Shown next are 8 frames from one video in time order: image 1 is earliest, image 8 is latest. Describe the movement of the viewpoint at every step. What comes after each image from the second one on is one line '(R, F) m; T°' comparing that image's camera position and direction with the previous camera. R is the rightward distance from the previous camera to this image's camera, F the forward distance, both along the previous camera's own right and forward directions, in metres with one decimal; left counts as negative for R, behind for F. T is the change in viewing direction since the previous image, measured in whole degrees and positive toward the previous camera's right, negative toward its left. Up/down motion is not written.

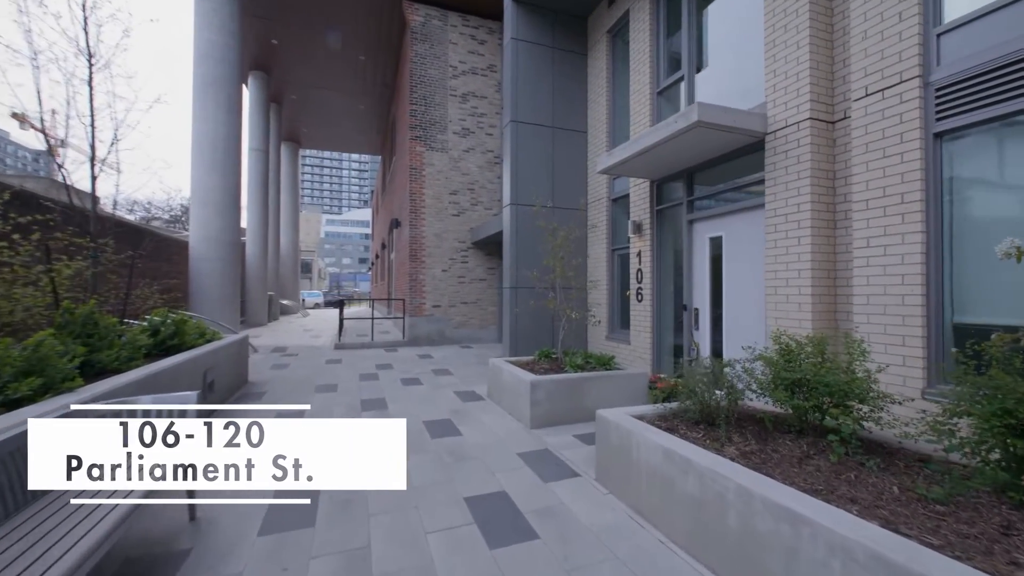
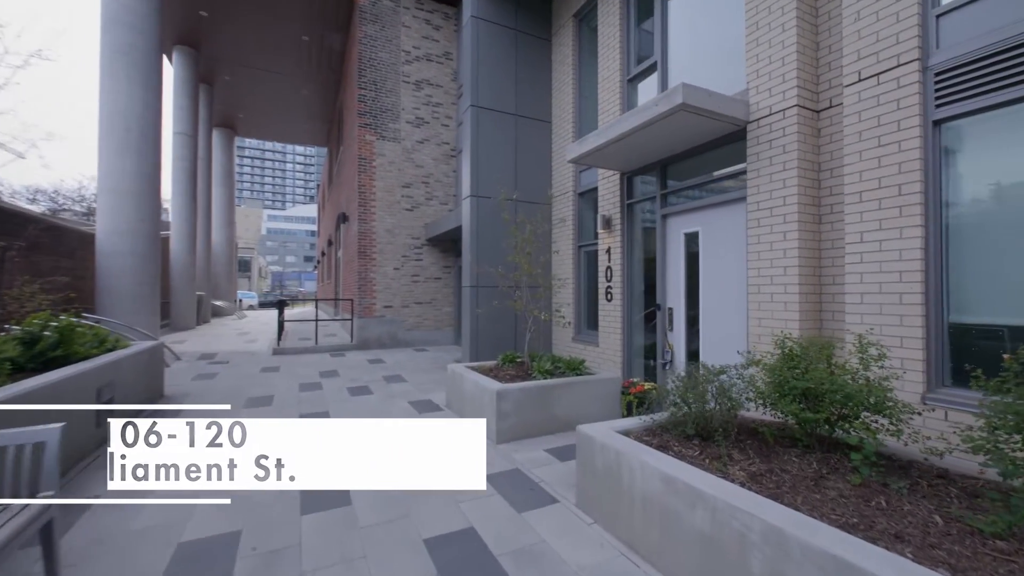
(-0.1, +0.6) m; +6°
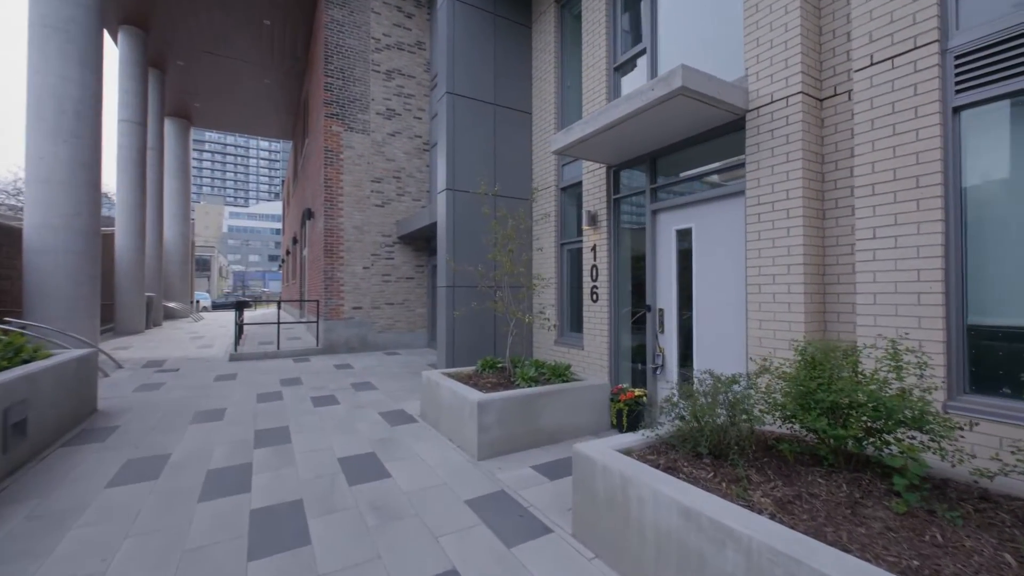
(-0.1, +0.5) m; +4°
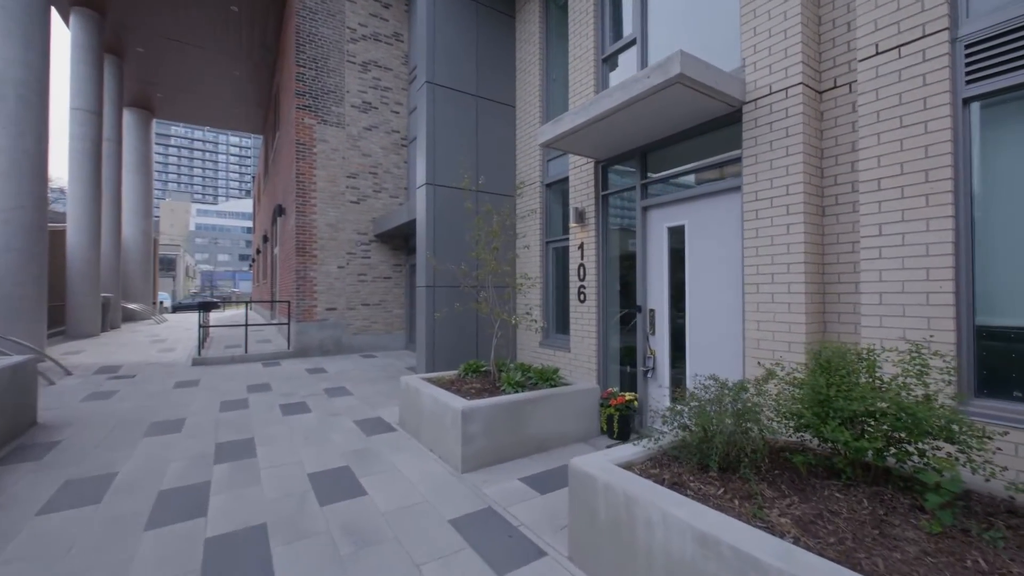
(-0.1, +0.3) m; +3°
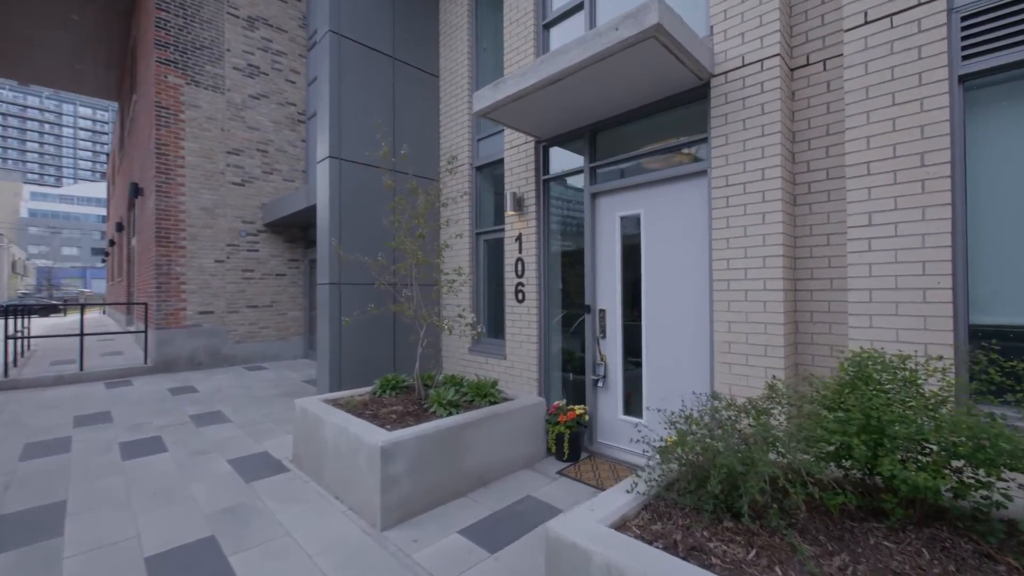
(-0.2, +0.9) m; +12°
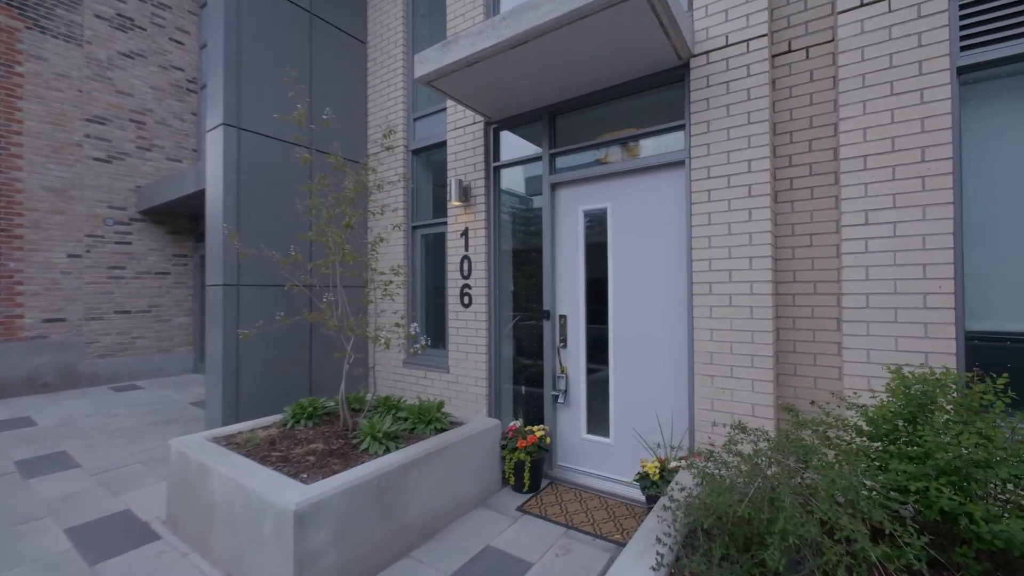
(-0.2, +0.7) m; +10°
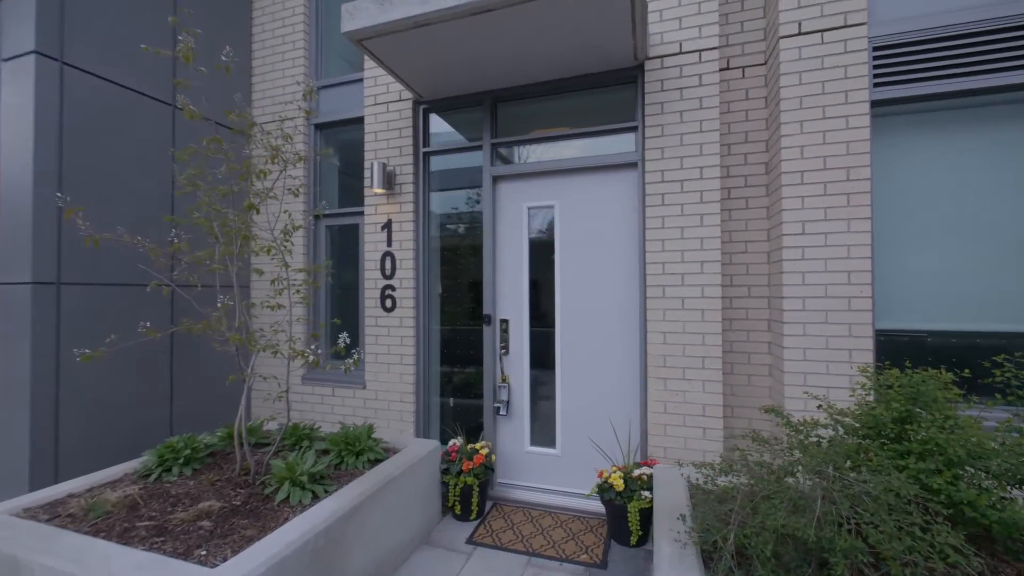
(-0.5, +0.5) m; +17°
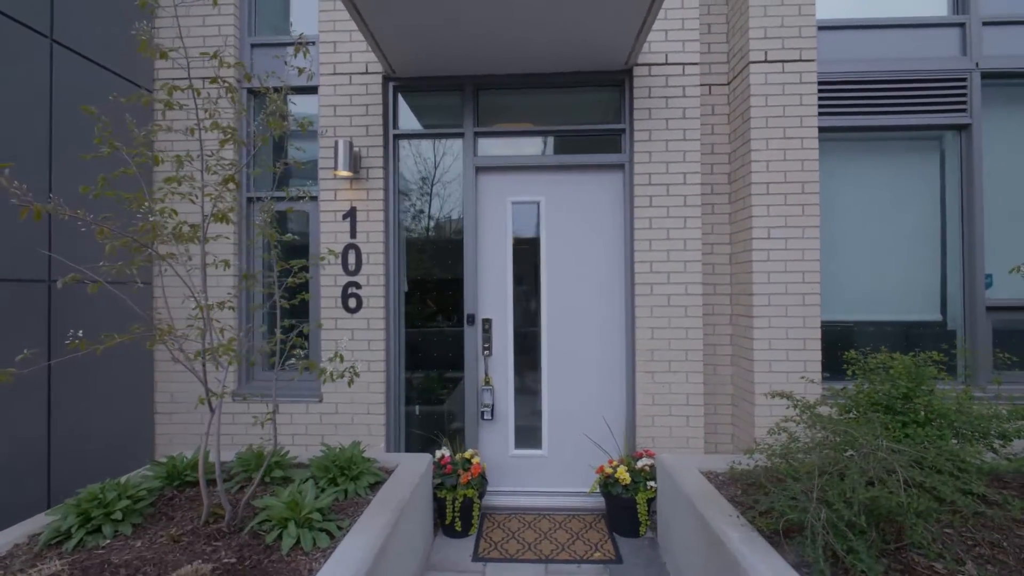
(-0.8, +0.3) m; +15°
